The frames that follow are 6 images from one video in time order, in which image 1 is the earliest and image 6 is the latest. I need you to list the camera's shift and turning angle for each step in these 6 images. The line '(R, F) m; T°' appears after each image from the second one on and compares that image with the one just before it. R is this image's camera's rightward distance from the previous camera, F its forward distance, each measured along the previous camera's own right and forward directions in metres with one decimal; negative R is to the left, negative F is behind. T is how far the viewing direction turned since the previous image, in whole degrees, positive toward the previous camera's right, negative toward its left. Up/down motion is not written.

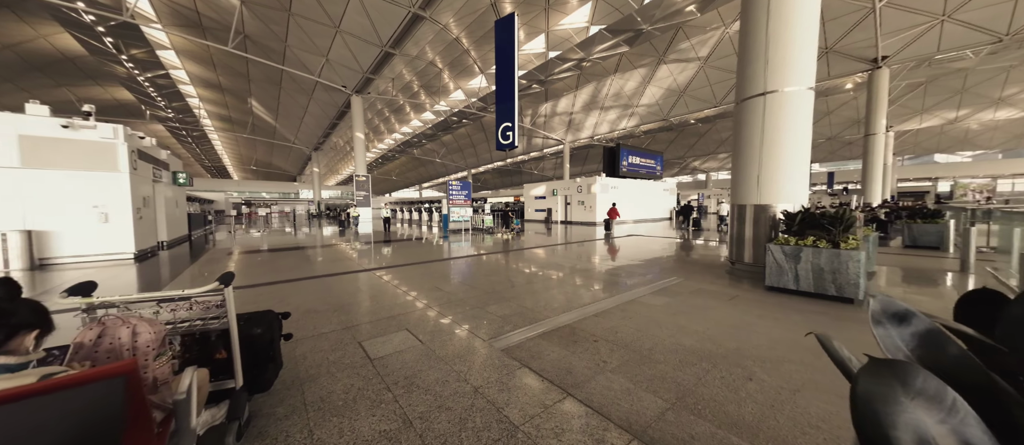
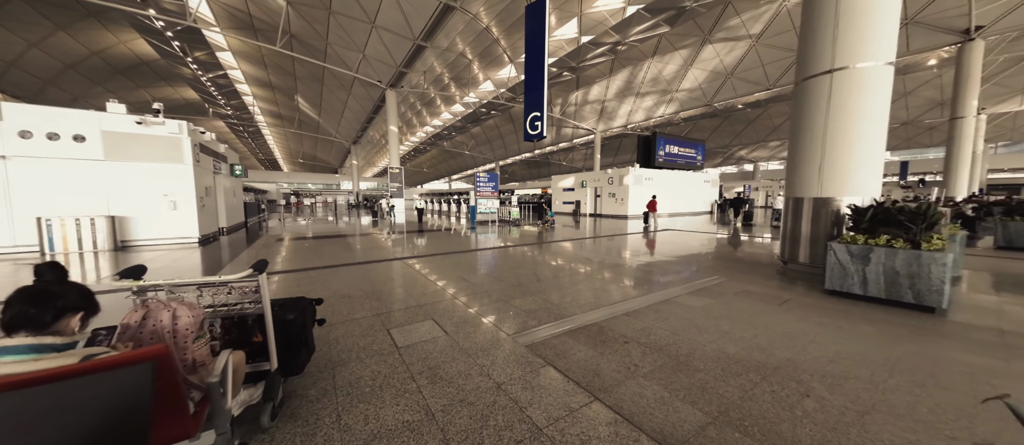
(0.0, +0.1) m; -6°
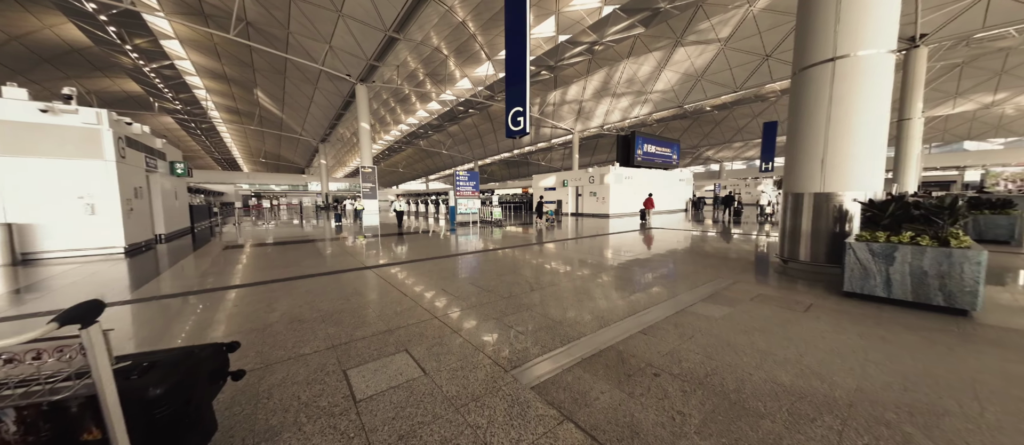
(-0.1, +0.6) m; +4°
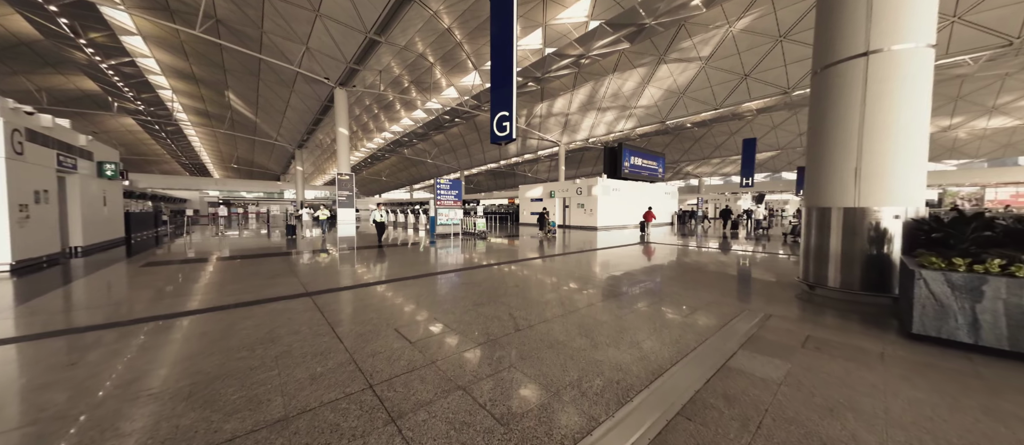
(+0.1, +0.9) m; +3°
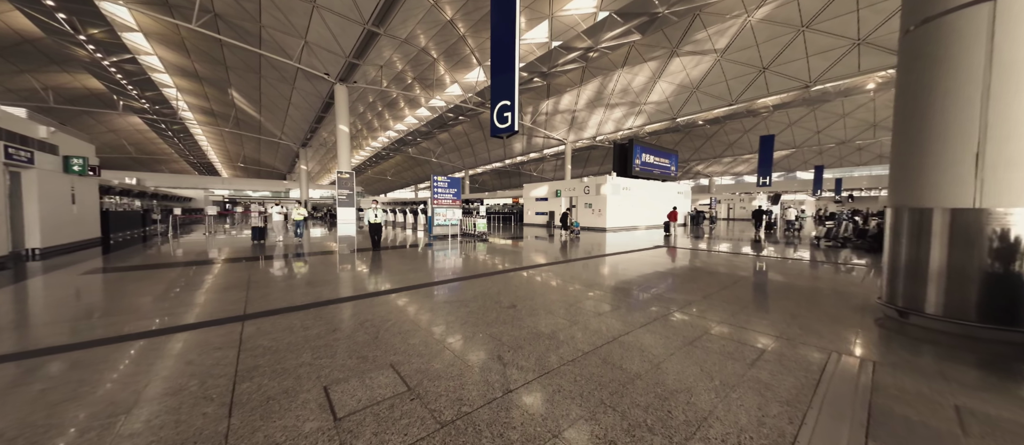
(+0.1, +0.9) m; -1°
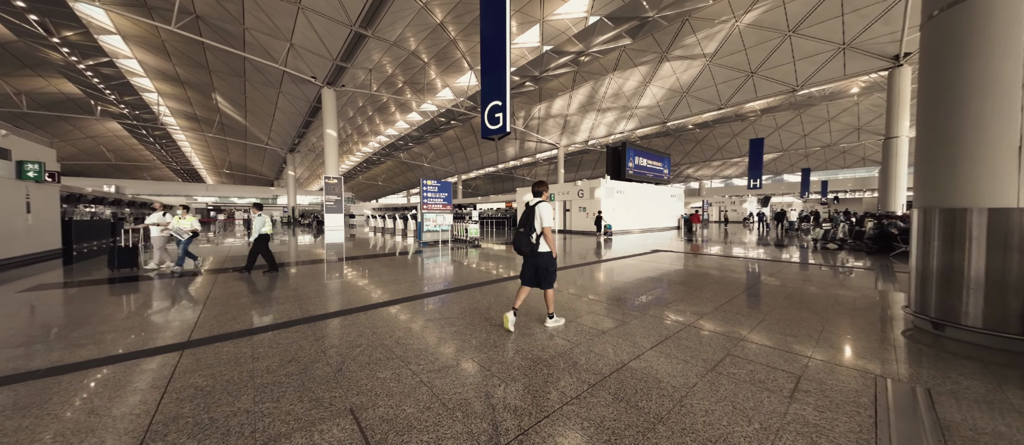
(0.0, +0.4) m; +1°
